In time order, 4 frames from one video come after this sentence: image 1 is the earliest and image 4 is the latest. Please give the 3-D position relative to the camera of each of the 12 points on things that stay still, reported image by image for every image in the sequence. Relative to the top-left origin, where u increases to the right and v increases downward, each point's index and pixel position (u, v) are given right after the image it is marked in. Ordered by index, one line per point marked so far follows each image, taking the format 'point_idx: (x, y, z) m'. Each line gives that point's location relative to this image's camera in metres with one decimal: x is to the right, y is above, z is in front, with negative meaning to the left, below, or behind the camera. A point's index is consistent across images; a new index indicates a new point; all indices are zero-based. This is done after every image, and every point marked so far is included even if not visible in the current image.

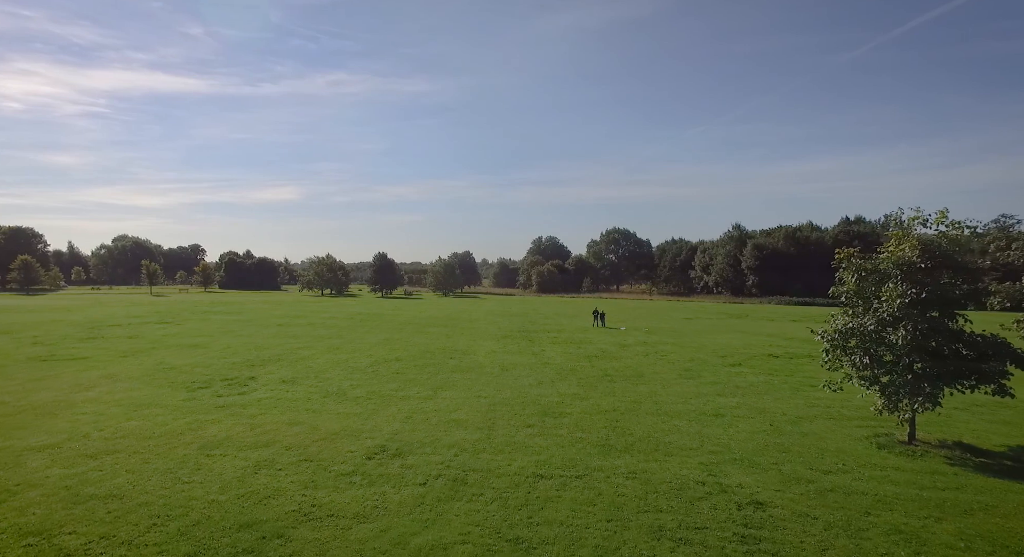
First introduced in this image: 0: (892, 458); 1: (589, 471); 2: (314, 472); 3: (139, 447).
0: (+9.9, -4.6, +17.2) m
1: (+1.8, -4.7, +15.9) m
2: (-4.7, -4.6, +15.5) m
3: (-9.7, -4.4, +17.2) m
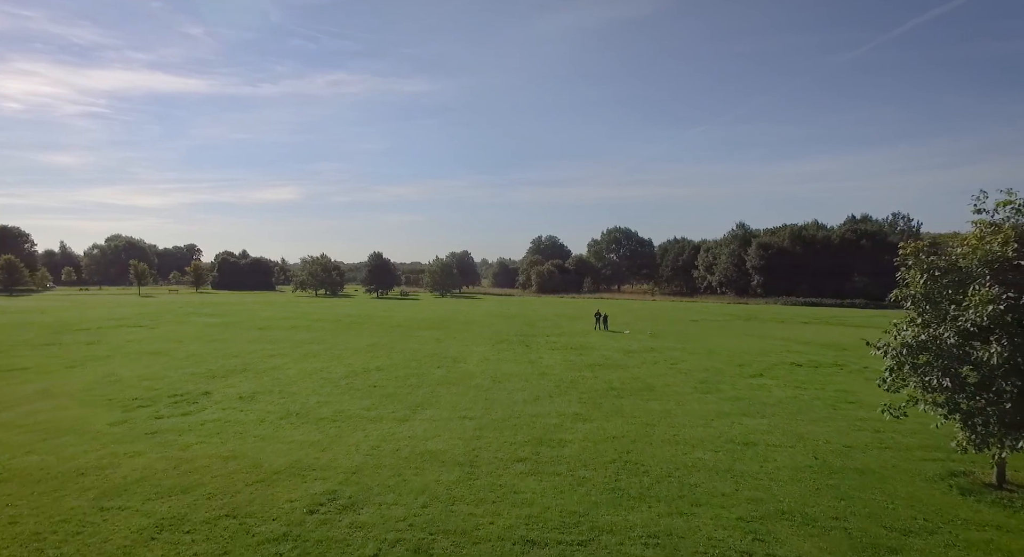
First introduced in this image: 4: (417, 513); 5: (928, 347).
0: (+9.5, -4.7, +13.4) m
1: (+1.5, -4.7, +12.1) m
2: (-5.0, -4.6, +11.8) m
3: (-10.0, -4.4, +13.4) m
4: (-1.9, -4.6, +13.0) m
5: (+9.4, -1.6, +15.0) m
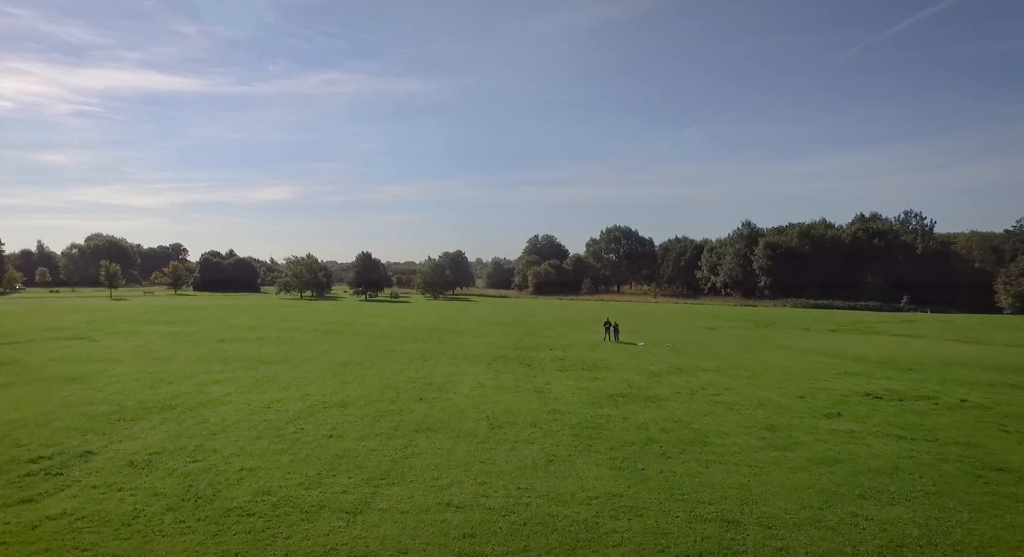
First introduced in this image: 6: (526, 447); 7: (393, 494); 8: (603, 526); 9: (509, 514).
0: (+9.8, -5.0, +6.2) m
1: (+1.8, -5.1, +4.8) m
2: (-4.7, -5.0, +4.4) m
3: (-9.8, -4.8, +6.0) m
4: (-1.6, -5.0, +5.6) m
5: (+9.6, -1.9, +7.8) m
6: (+0.4, -5.0, +19.5) m
7: (-2.8, -5.0, +15.2) m
8: (+1.8, -4.9, +13.3) m
9: (-0.1, -4.9, +14.1) m
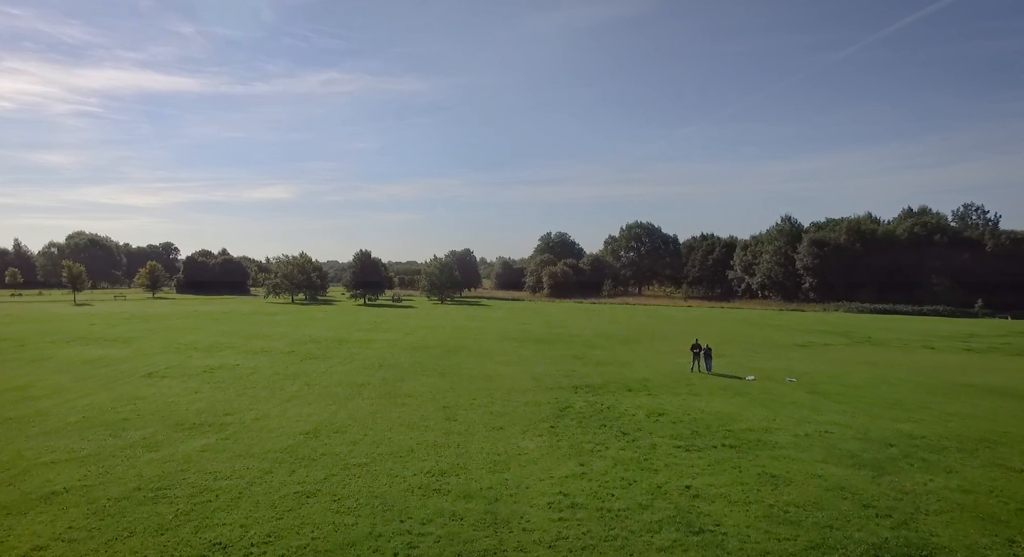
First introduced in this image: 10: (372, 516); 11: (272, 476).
0: (+12.6, -5.4, -9.2) m
1: (+4.6, -5.4, -10.6) m
2: (-1.9, -5.4, -11.0) m
3: (-7.0, -5.2, -9.4) m
4: (+1.2, -5.3, -9.8) m
5: (+12.4, -2.3, -7.7) m
6: (+3.3, -5.3, +4.1) m
7: (+0.1, -5.3, -0.2) m
8: (+4.7, -5.3, -2.1) m
9: (+2.8, -5.3, -1.3) m
10: (-3.2, -5.3, +15.4) m
11: (-6.6, -5.3, +18.2) m
